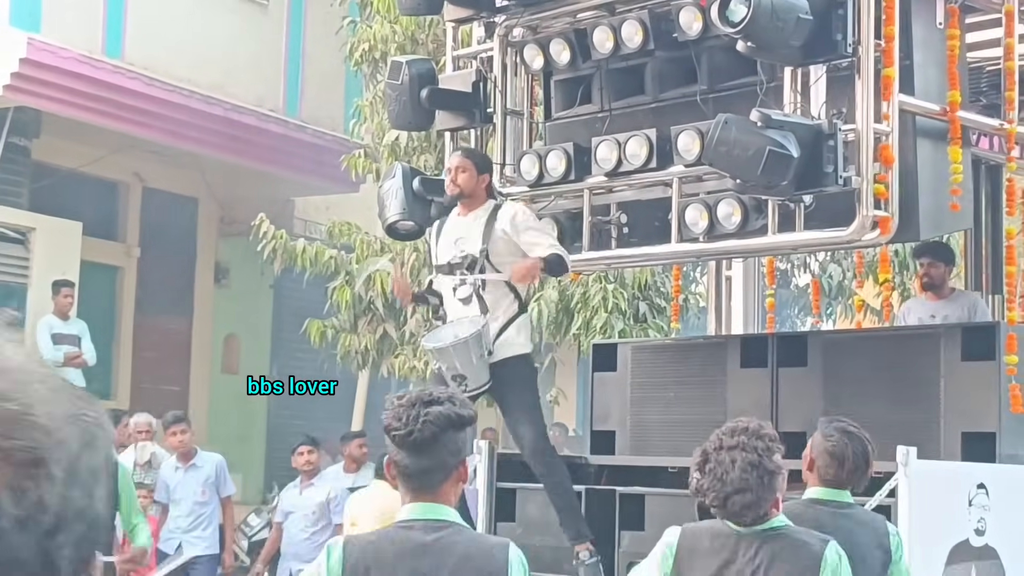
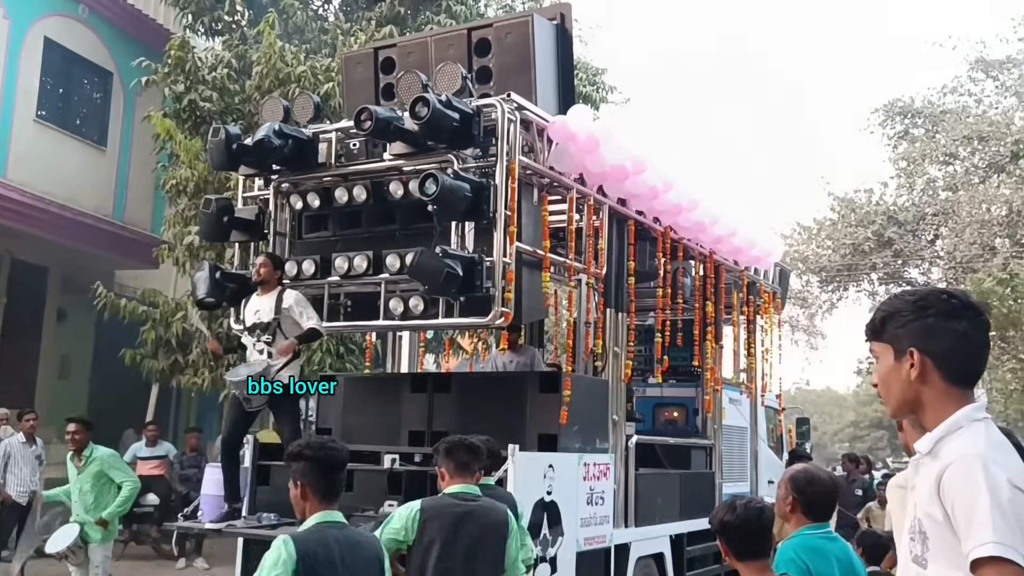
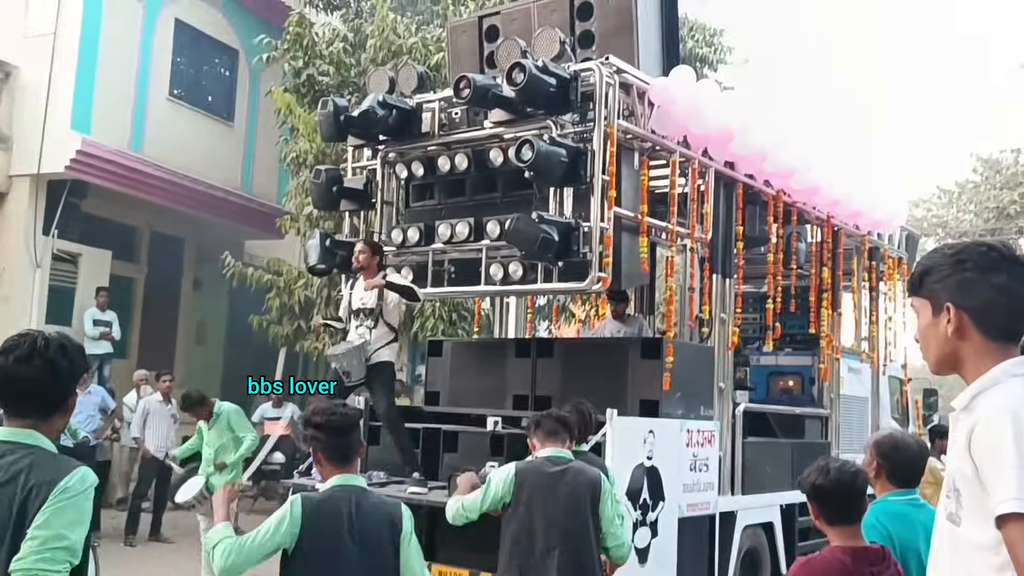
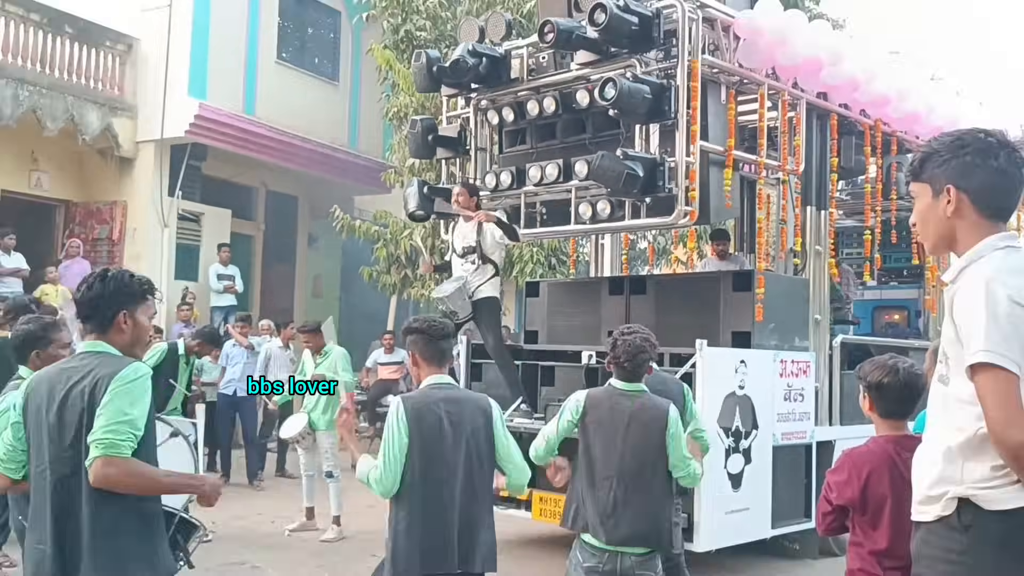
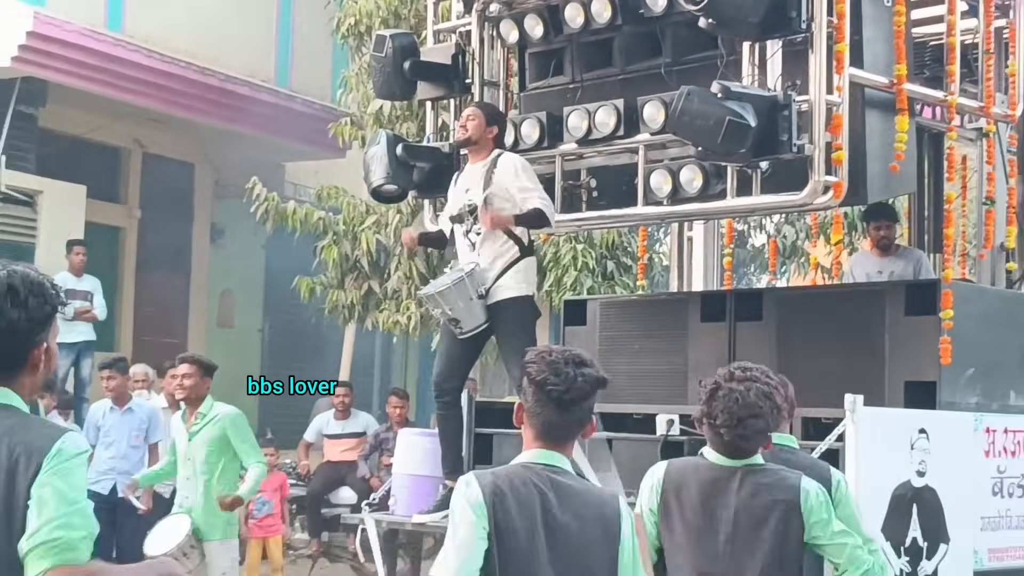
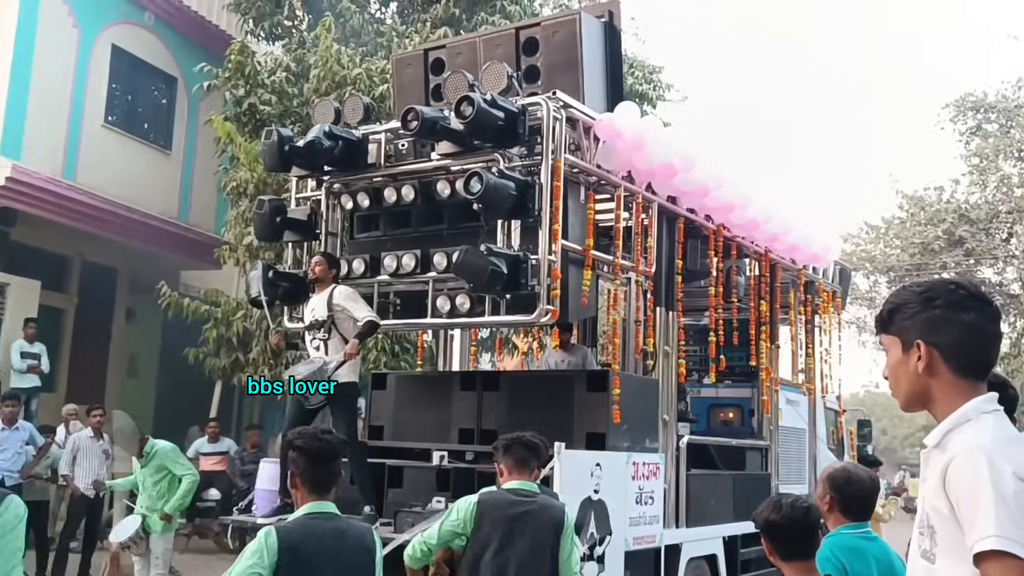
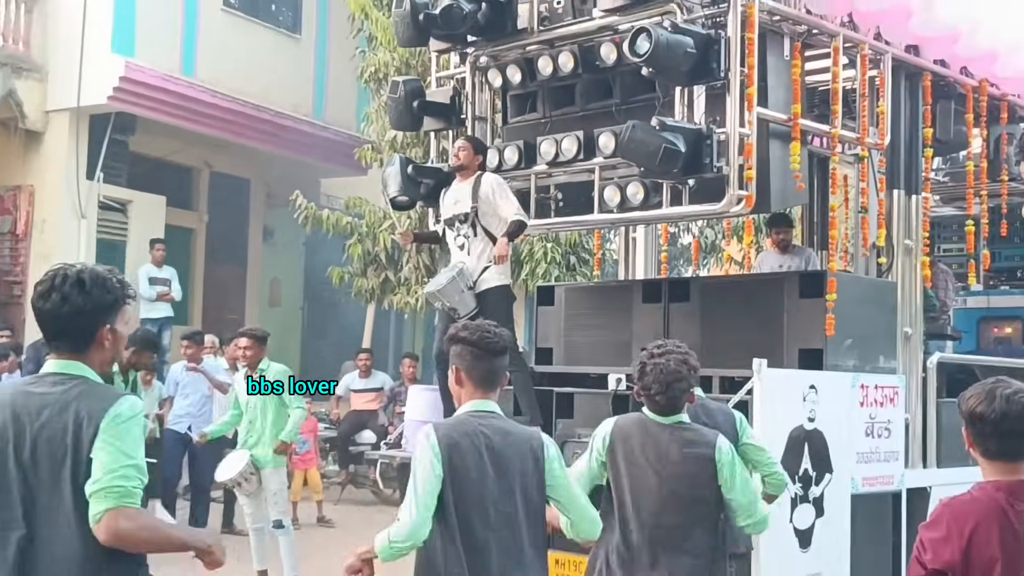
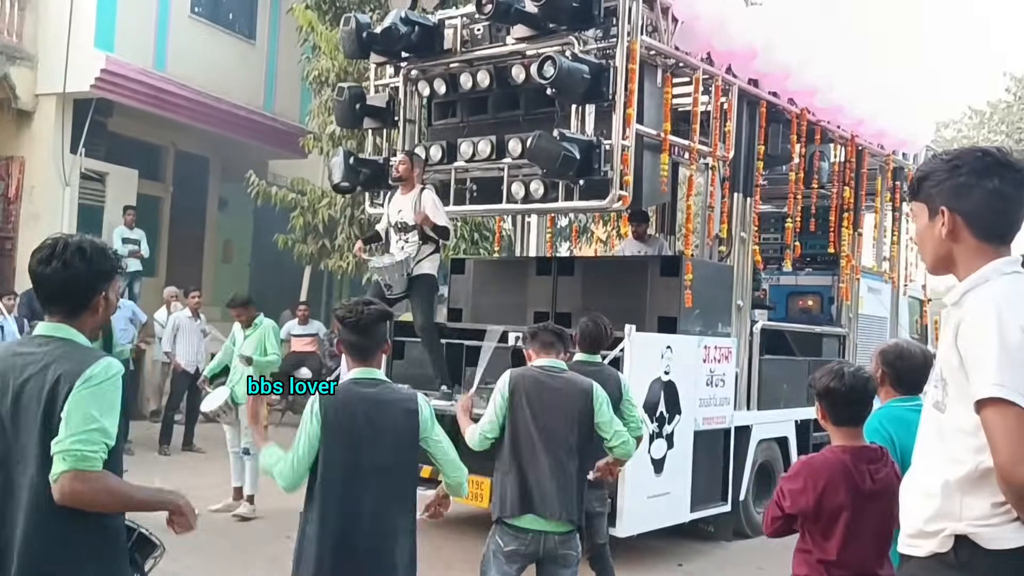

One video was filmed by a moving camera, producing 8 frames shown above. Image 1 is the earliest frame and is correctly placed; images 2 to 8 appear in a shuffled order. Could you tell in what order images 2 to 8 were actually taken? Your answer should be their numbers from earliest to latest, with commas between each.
5, 7, 4, 8, 3, 6, 2
